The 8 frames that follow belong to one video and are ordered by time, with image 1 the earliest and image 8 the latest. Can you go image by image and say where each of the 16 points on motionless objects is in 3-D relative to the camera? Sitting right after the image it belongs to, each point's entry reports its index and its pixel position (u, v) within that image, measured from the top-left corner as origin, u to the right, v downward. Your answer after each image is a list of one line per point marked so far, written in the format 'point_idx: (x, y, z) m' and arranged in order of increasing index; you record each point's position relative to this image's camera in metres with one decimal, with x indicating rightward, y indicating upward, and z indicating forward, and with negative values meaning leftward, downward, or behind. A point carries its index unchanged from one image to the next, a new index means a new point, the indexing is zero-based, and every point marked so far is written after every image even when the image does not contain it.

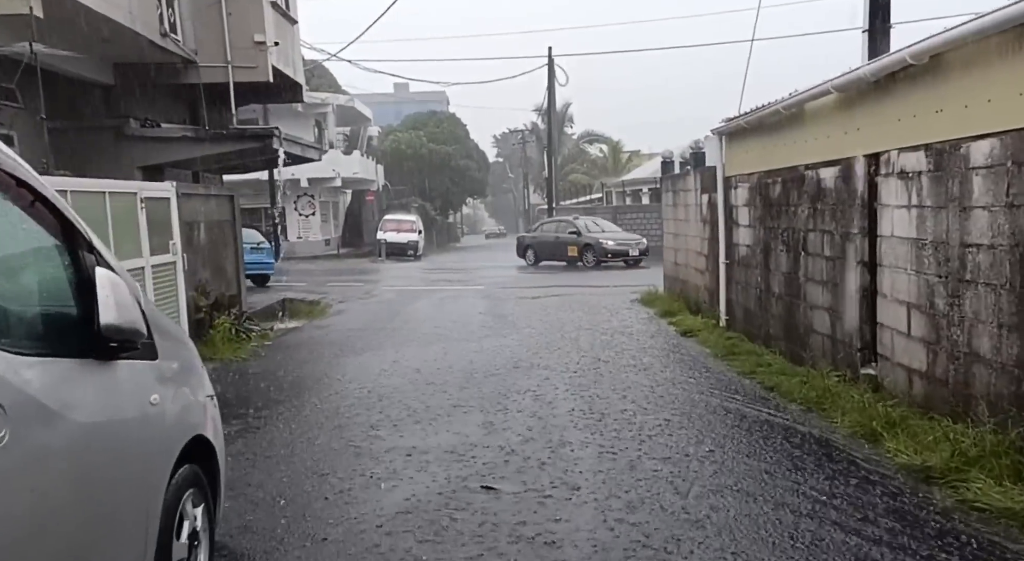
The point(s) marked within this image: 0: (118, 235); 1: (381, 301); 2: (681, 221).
0: (-3.9, +0.4, +9.2) m
1: (-2.6, -0.4, +19.0) m
2: (+2.6, +0.9, +14.2) m
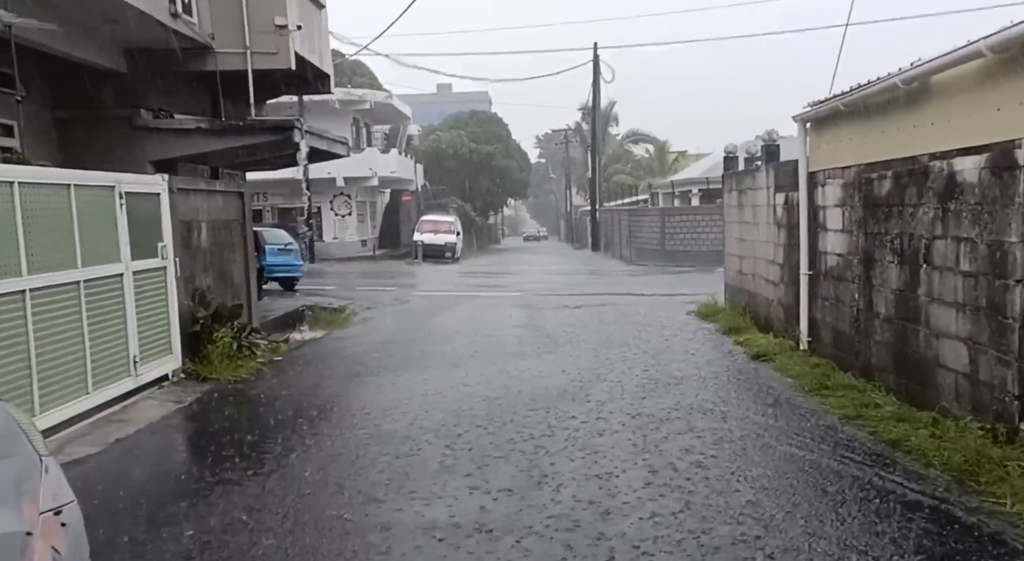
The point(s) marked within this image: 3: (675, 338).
0: (-3.5, +0.4, +7.8) m
1: (-1.9, -0.5, +17.6) m
2: (+3.2, +0.7, +12.5) m
3: (+2.2, -0.9, +12.6) m
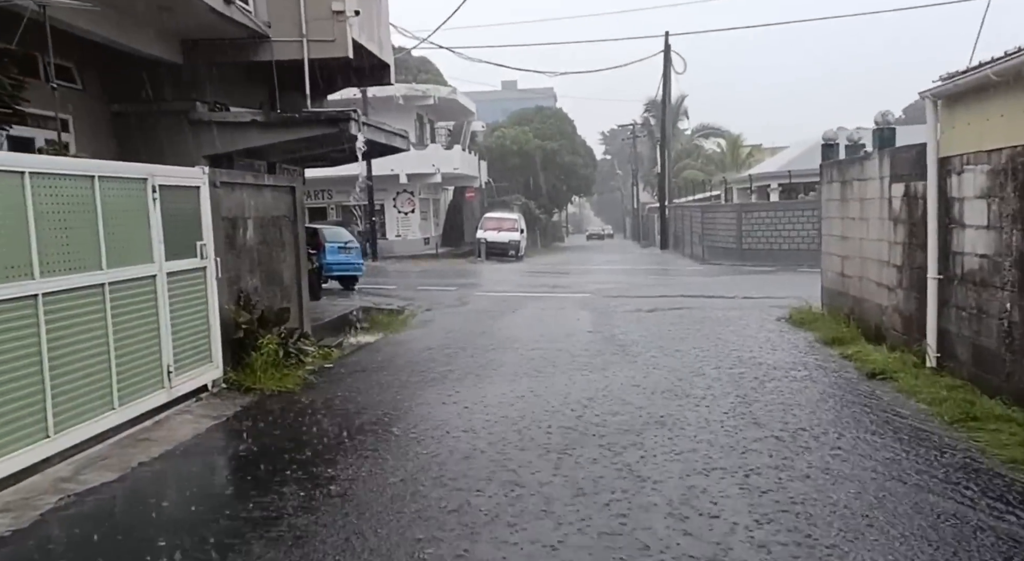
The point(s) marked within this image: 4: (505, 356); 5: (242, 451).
0: (-2.9, +0.3, +7.0) m
1: (-0.6, -0.5, +16.6) m
2: (+4.1, +0.7, +11.2) m
3: (+3.1, -0.9, +11.3) m
4: (-0.1, -0.9, +11.5) m
5: (-2.0, -1.2, +6.8) m
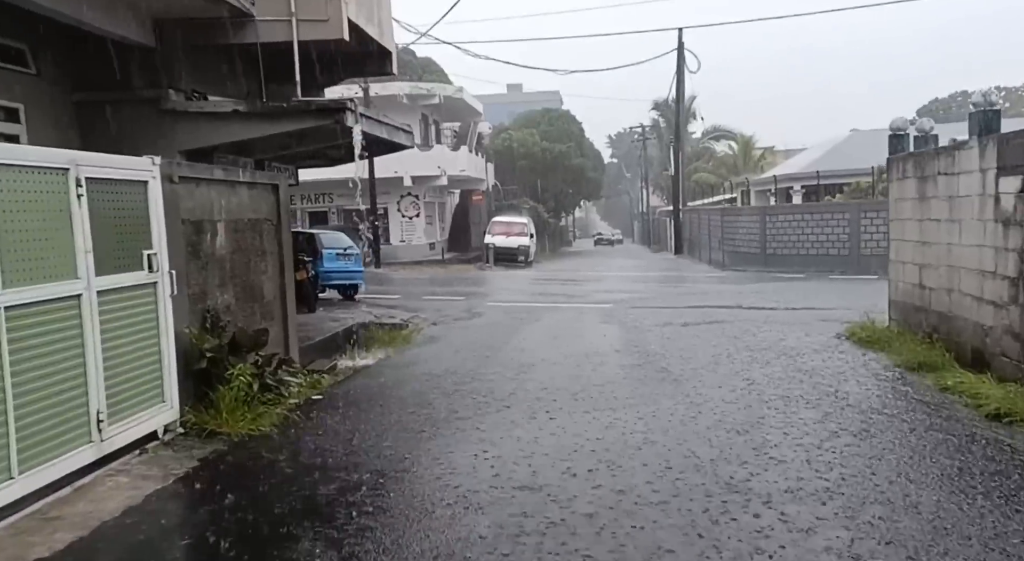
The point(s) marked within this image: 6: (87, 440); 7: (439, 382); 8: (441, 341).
0: (-2.7, +0.2, +5.3) m
1: (-0.4, -0.7, +14.9) m
2: (+4.3, +0.6, +9.5) m
3: (+3.3, -1.0, +9.6) m
4: (+0.2, -1.1, +9.8) m
5: (-1.8, -1.4, +5.1) m
6: (-2.5, -1.0, +5.7) m
7: (-0.8, -1.1, +9.9) m
8: (-1.0, -0.8, +12.9) m
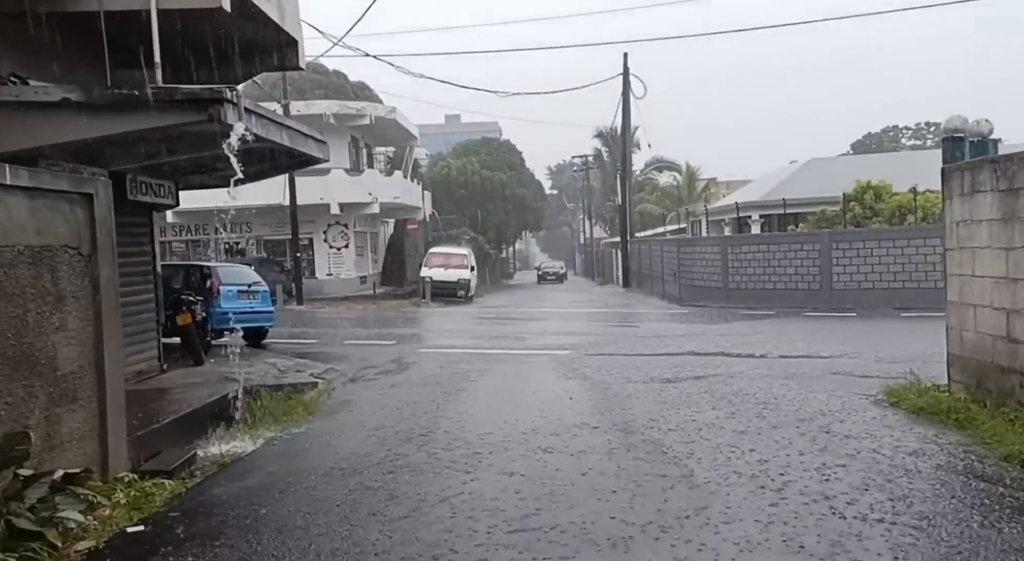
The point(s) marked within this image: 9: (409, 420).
0: (-2.9, 0.0, +2.1) m
1: (-1.2, -1.3, +11.8) m
2: (+3.8, +0.2, +6.8) m
3: (+2.9, -1.4, +6.8) m
4: (-0.3, -1.5, +6.7) m
5: (-1.9, -1.6, +2.0) m
6: (-2.7, -1.2, +2.5) m
7: (-1.2, -1.5, +6.8) m
8: (-1.6, -1.3, +9.8) m
9: (-1.0, -1.4, +9.4) m
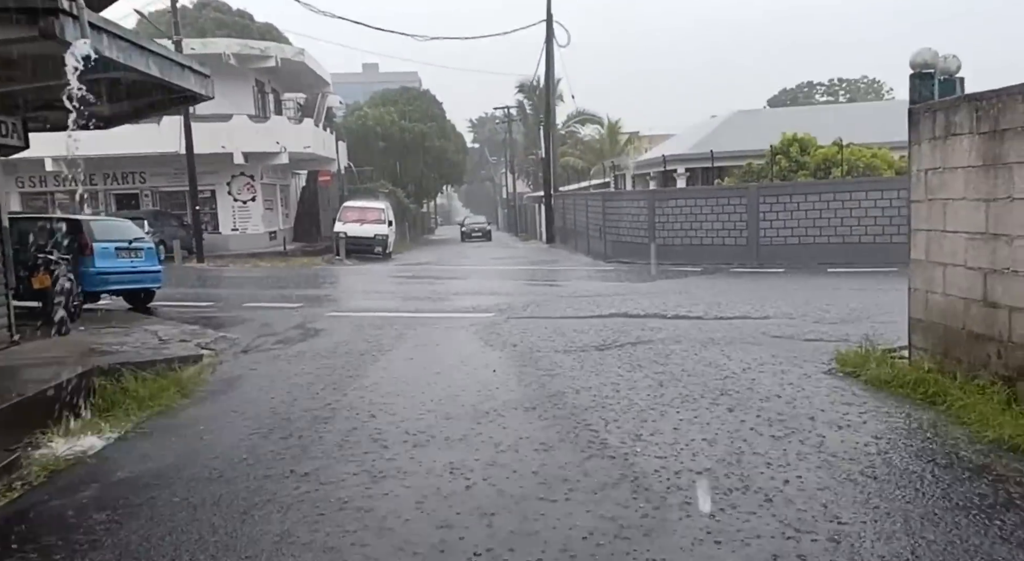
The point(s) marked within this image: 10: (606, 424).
0: (-3.1, 0.0, +0.6) m
1: (-2.1, -0.8, +10.5) m
2: (+3.3, +0.5, +5.8) m
3: (+2.3, -1.2, +5.8) m
4: (-0.8, -1.2, +5.5) m
5: (-2.1, -1.6, +0.7) m
6: (-2.9, -1.2, +1.1) m
7: (-1.8, -1.2, +5.5) m
8: (-2.4, -1.0, +8.5) m
9: (-1.8, -1.0, +8.1) m
10: (+0.7, -1.0, +7.3) m
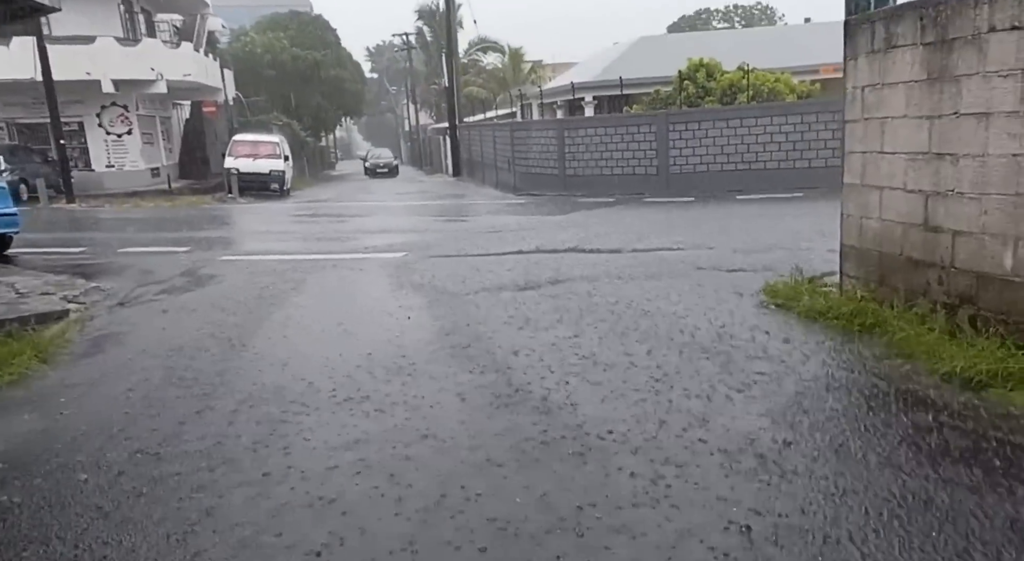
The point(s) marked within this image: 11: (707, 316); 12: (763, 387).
0: (-3.0, -0.1, -0.3) m
1: (-3.0, -0.2, +9.6) m
2: (+2.8, +0.9, +5.4) m
3: (+1.8, -0.7, +5.4) m
4: (-1.2, -0.9, +4.8) m
5: (-2.0, -1.7, -0.1) m
6: (-2.9, -1.3, +0.2) m
7: (-2.2, -1.0, +4.7) m
8: (-3.1, -0.5, +7.6) m
9: (-2.5, -0.6, +7.2) m
10: (+0.1, -0.6, +6.8) m
11: (+1.6, -0.3, +7.9) m
12: (+1.6, -0.6, +6.0) m
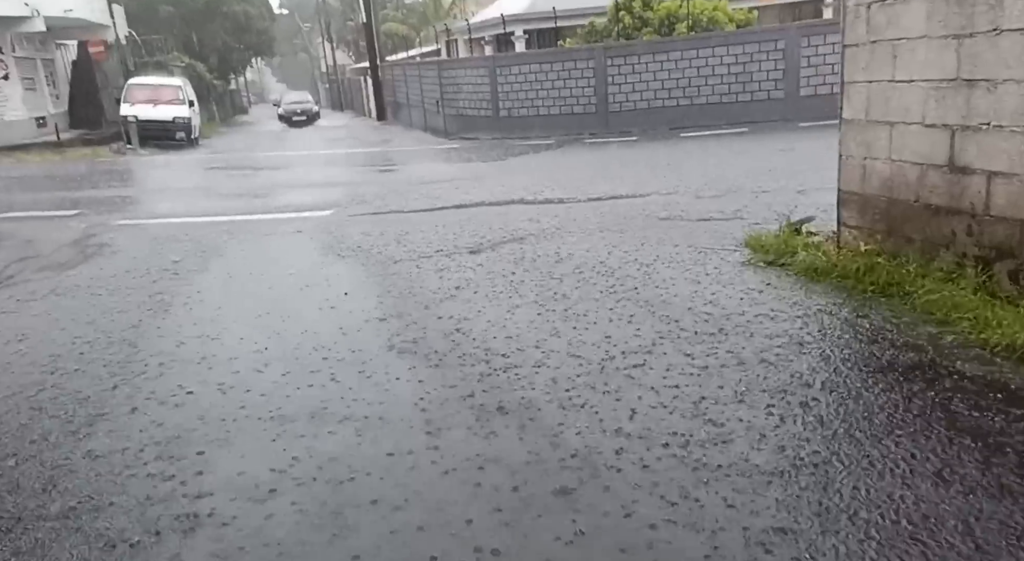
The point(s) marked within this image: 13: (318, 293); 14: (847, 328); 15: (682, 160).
0: (-2.7, -0.5, -1.6) m
1: (-3.5, 0.0, +8.3) m
2: (+2.6, +1.1, +4.4) m
3: (+1.7, -0.5, +4.5) m
4: (-1.3, -0.9, +3.7) m
5: (-1.6, -2.0, -1.2) m
6: (-2.6, -1.6, -1.0) m
7: (-2.2, -1.0, +3.5) m
8: (-3.4, -0.4, +6.3) m
9: (-2.7, -0.5, +6.0) m
10: (-0.2, -0.4, +5.7) m
11: (+1.3, +0.1, +6.9) m
12: (+1.4, -0.4, +5.0) m
13: (-1.5, -0.1, +7.2) m
14: (+1.9, -0.2, +5.3) m
15: (+2.8, +1.9, +15.1) m
